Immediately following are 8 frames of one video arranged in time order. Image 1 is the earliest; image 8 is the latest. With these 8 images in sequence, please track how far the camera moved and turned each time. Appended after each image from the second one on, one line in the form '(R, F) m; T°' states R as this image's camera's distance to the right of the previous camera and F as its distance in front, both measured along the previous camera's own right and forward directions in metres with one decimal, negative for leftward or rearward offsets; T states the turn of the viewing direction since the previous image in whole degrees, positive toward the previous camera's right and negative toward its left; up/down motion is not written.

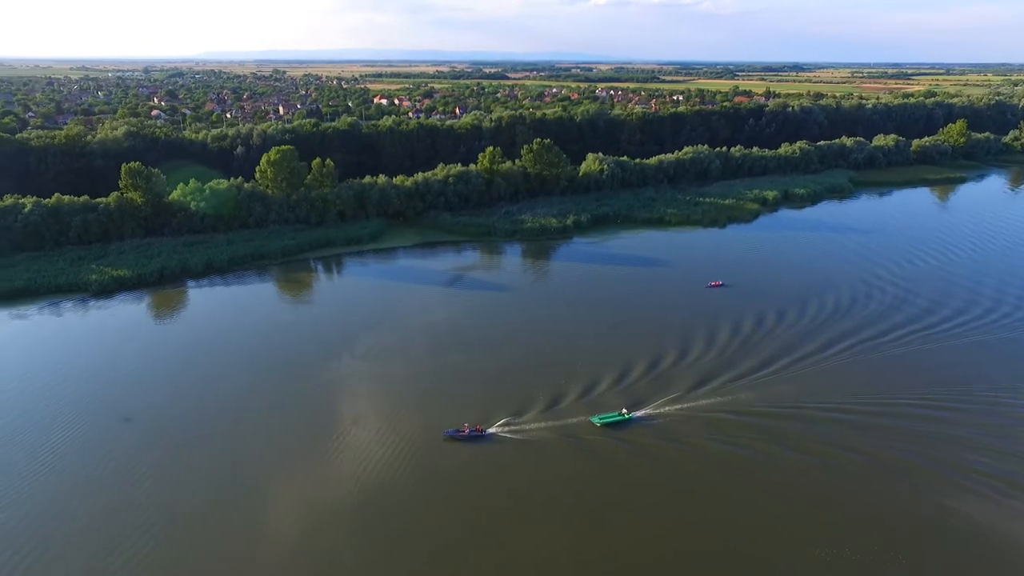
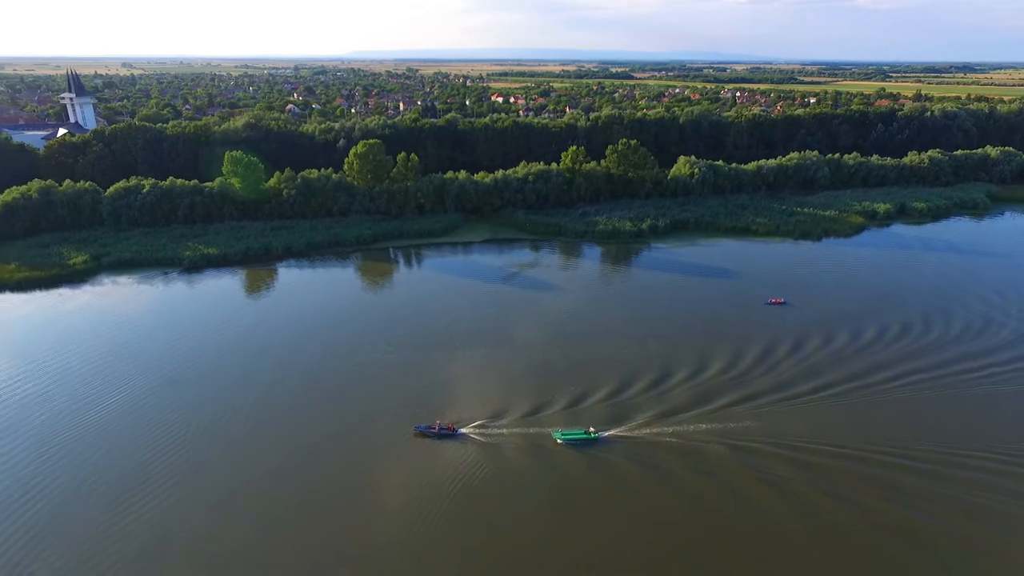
(+2.4, +0.4) m; -10°
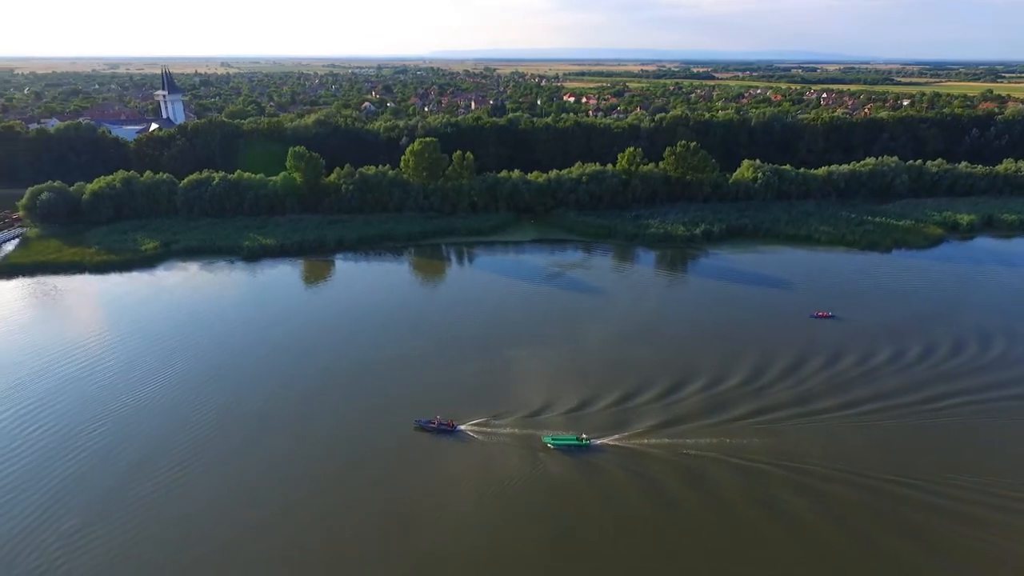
(+1.2, +0.1) m; -6°
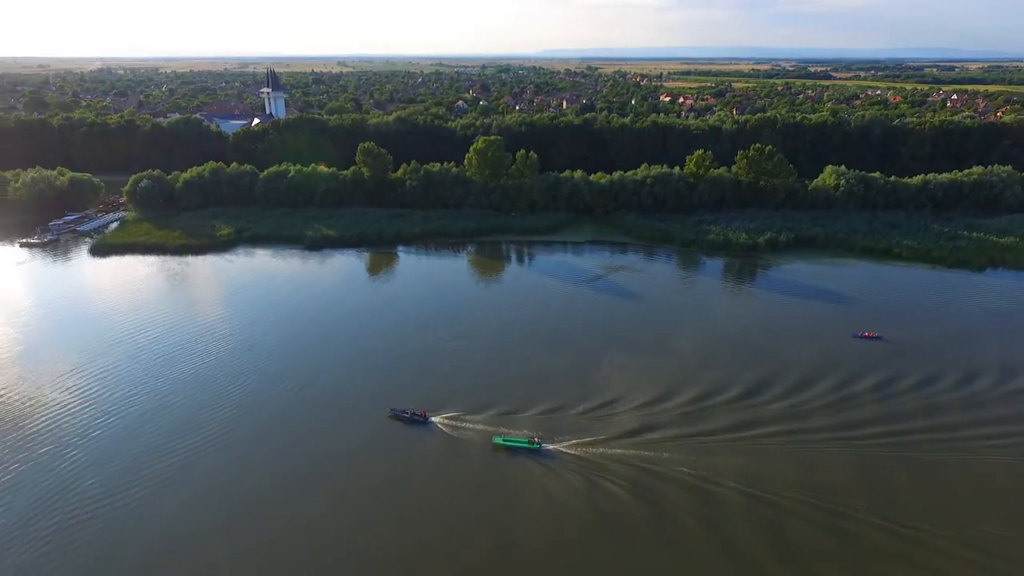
(+2.2, 0.0) m; -8°
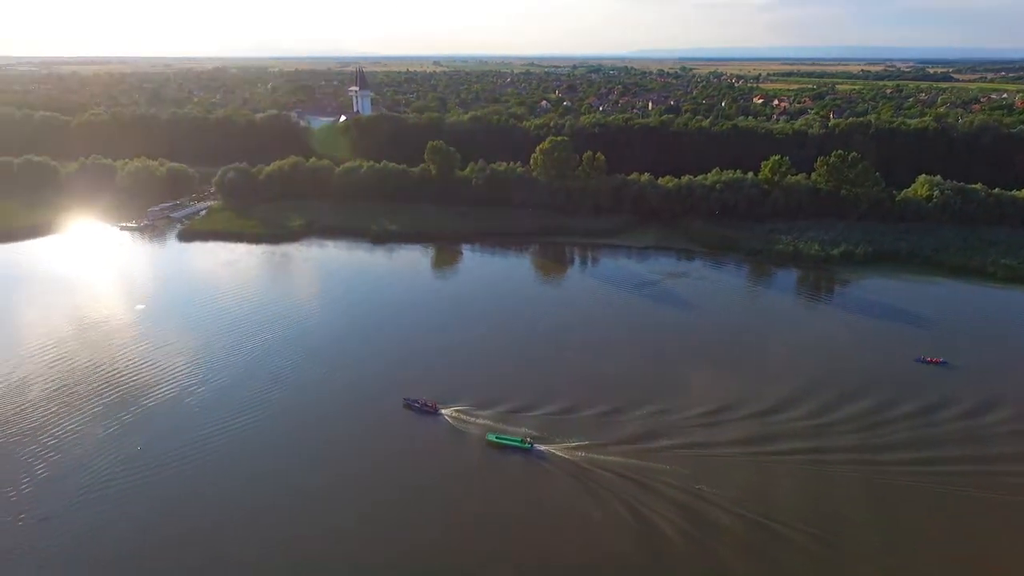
(+1.3, 0.0) m; -7°
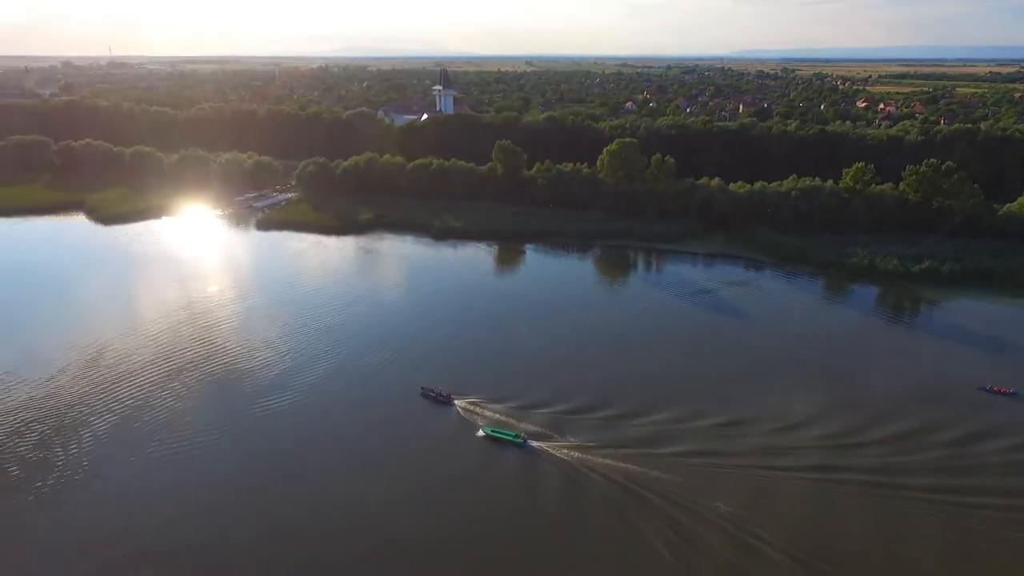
(+1.3, -0.2) m; -7°
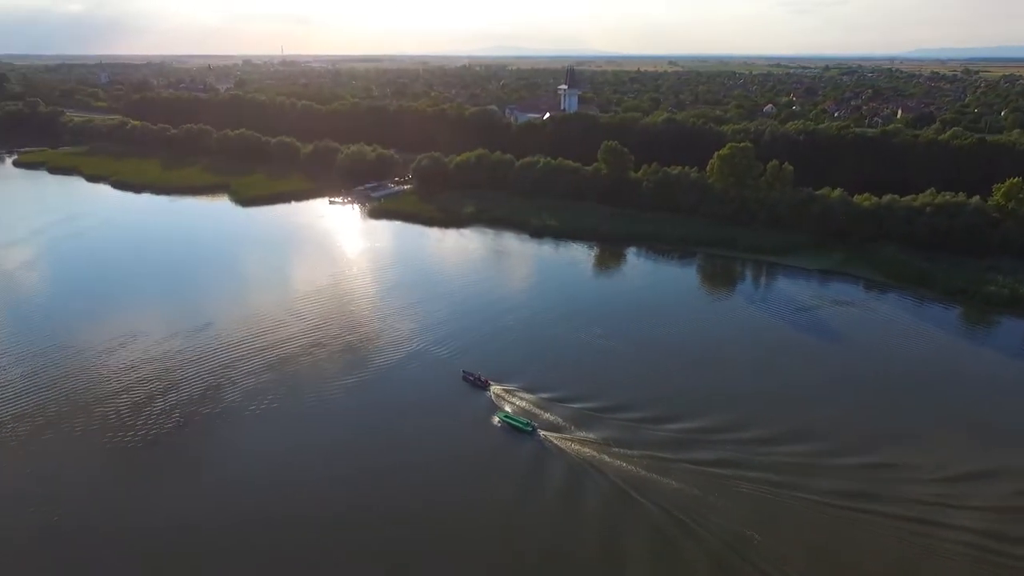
(+1.7, -0.3) m; -11°
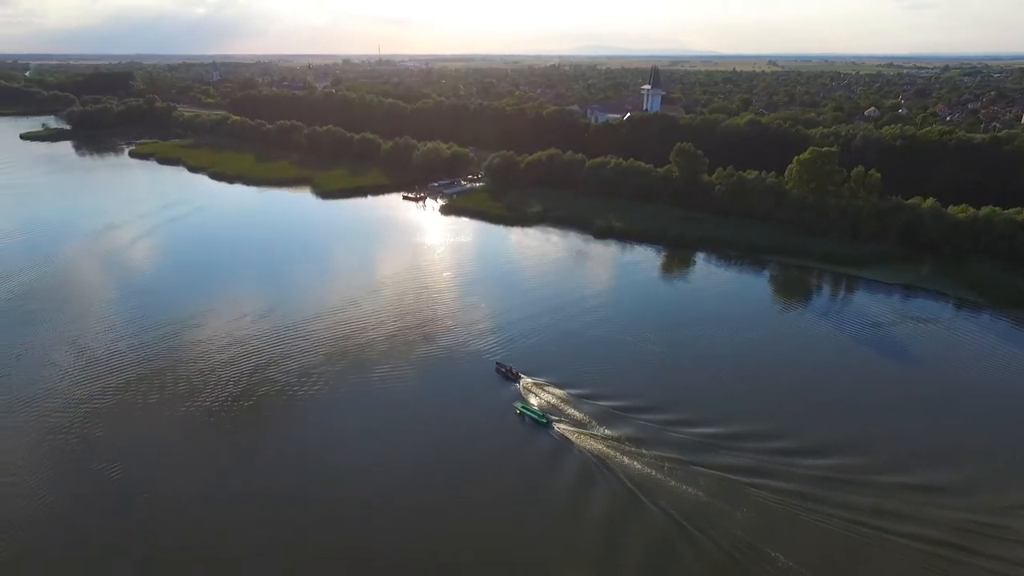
(+1.0, -0.3) m; -7°
